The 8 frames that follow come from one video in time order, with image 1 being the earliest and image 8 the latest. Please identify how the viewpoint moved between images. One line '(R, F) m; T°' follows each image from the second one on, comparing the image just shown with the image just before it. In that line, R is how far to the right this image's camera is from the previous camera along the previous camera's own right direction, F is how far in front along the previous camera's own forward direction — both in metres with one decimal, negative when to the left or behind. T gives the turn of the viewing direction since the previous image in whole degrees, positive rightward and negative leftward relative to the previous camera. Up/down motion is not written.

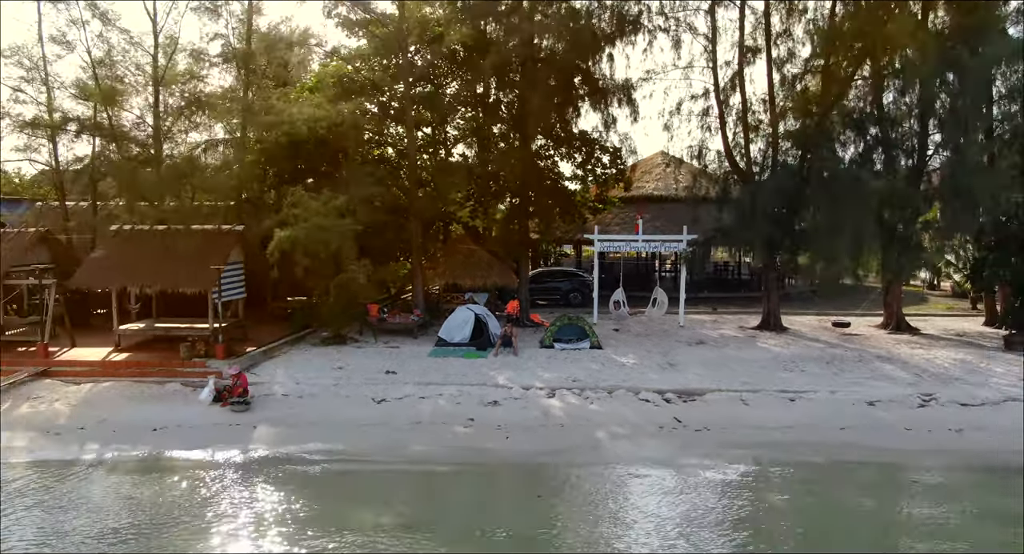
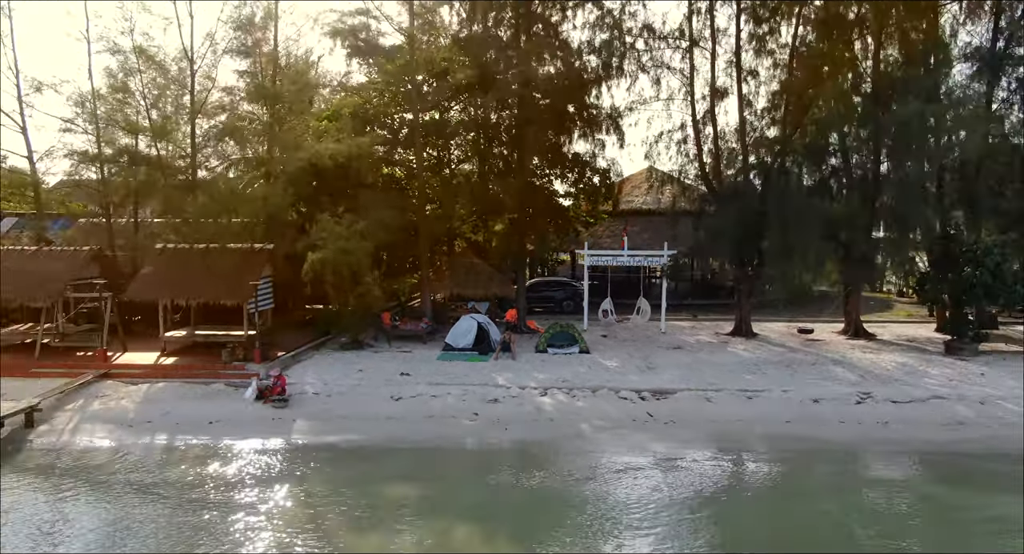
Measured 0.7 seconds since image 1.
(0.0, -1.9) m; 0°
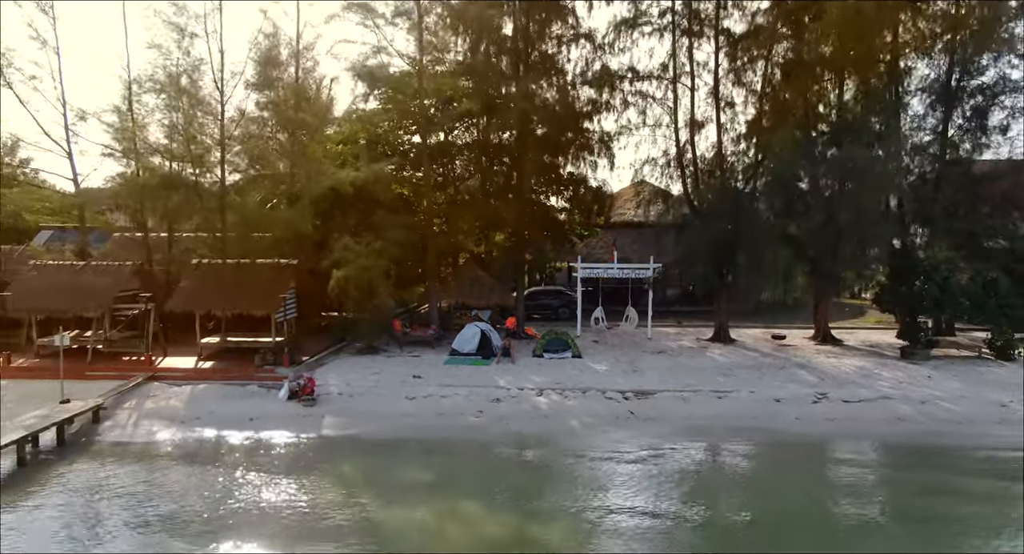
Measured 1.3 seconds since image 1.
(0.0, -1.8) m; 0°
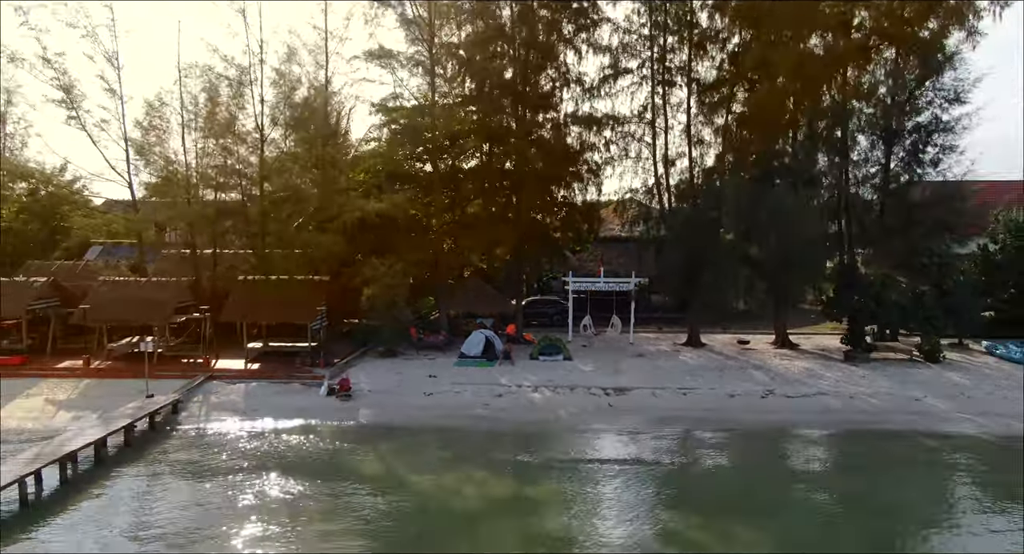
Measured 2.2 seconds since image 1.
(0.0, -3.1) m; 0°
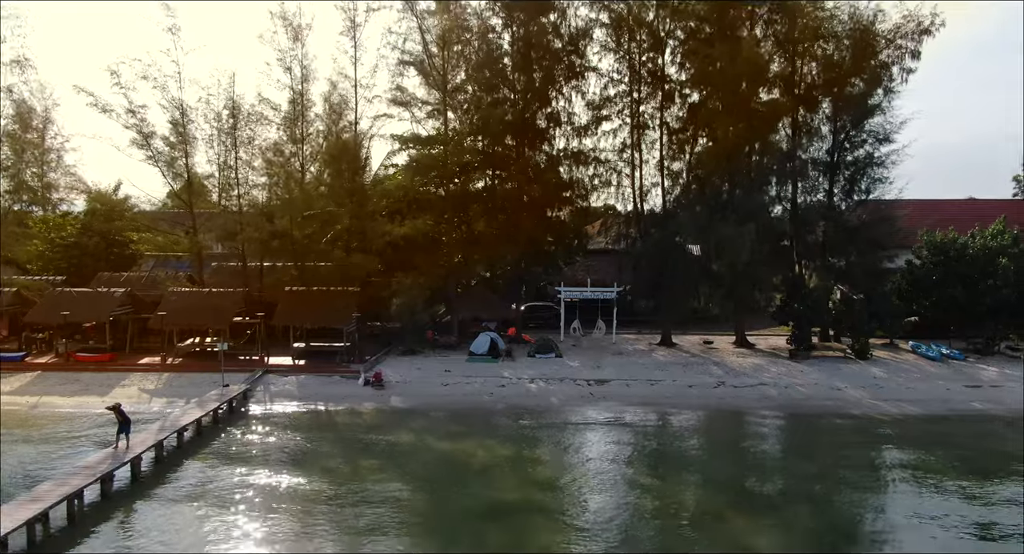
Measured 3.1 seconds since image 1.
(0.0, -4.3) m; 0°
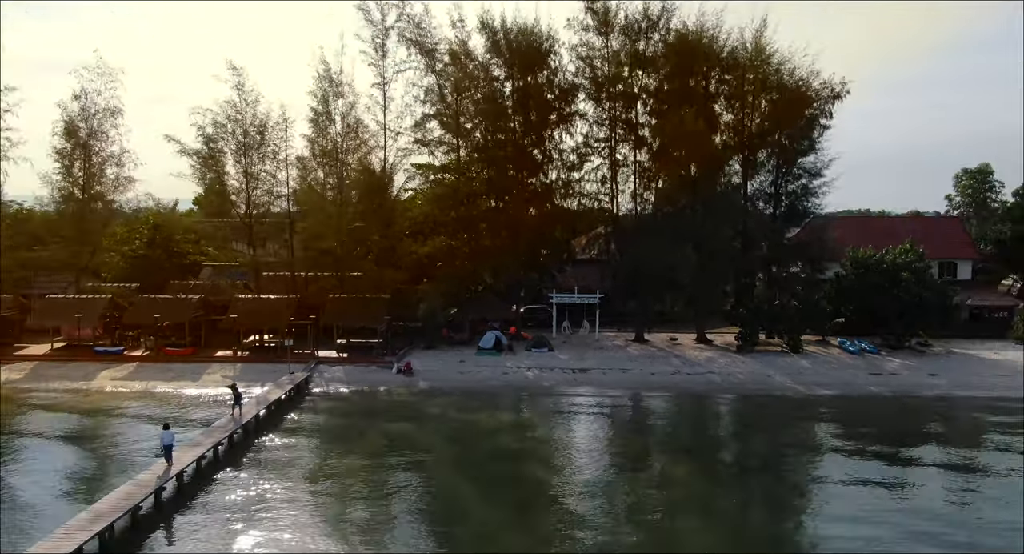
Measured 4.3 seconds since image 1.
(0.0, -6.0) m; 0°
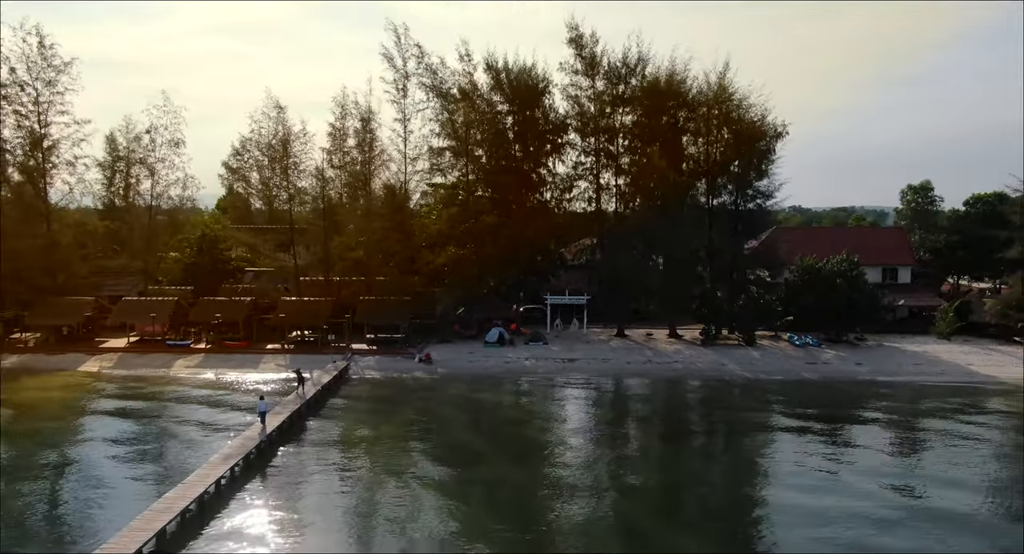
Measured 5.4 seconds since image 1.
(0.0, -6.1) m; 0°
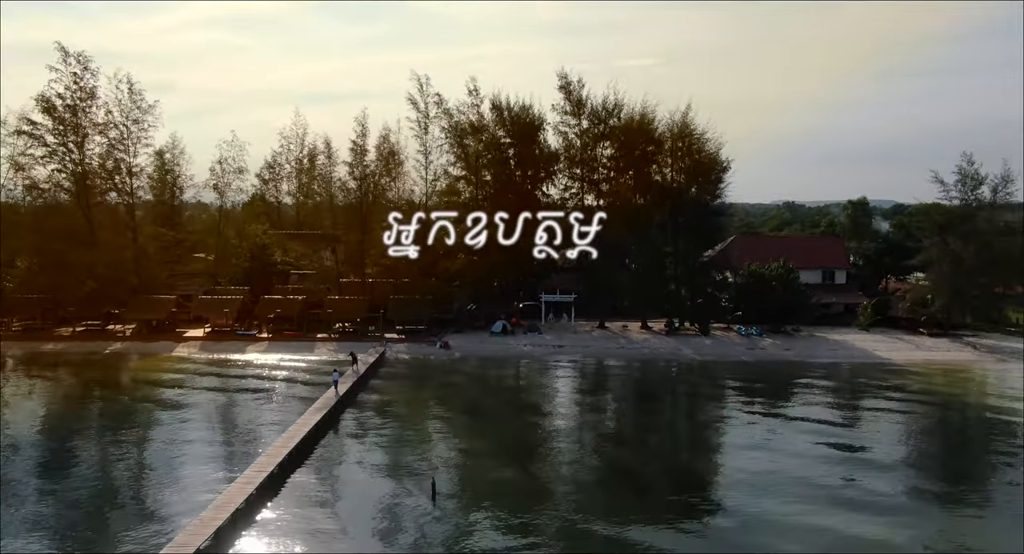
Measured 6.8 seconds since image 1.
(-0.1, -9.0) m; 0°
